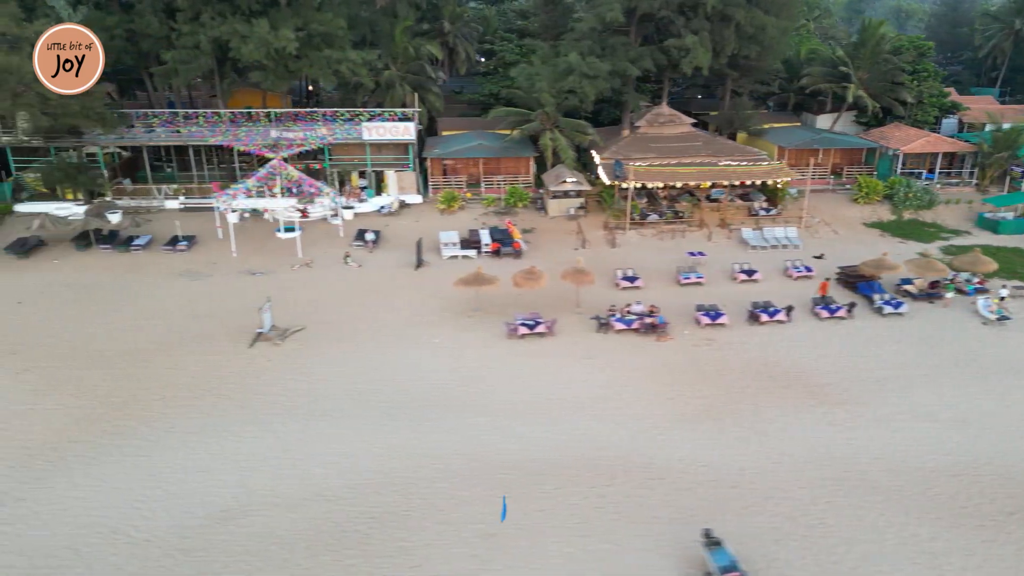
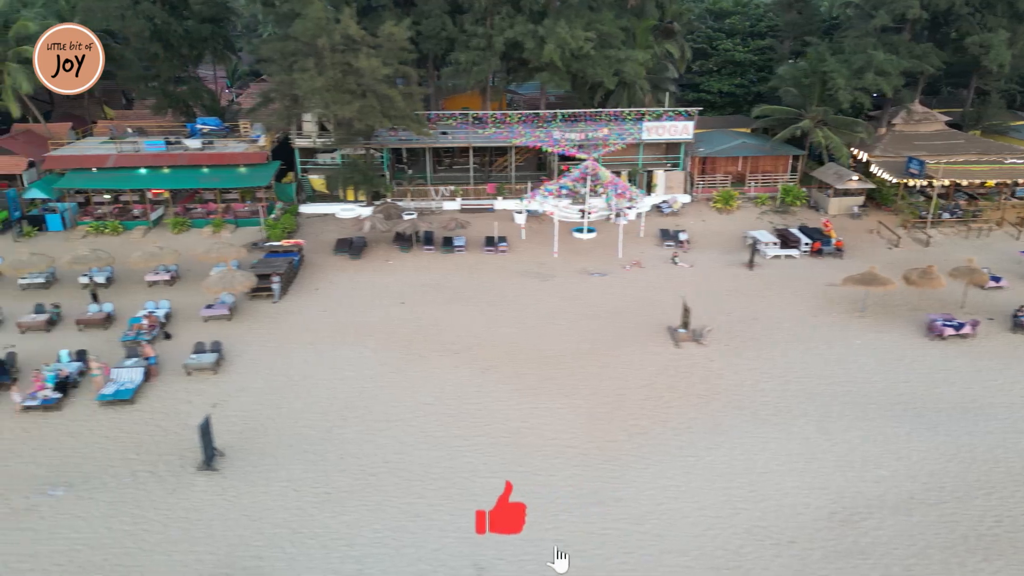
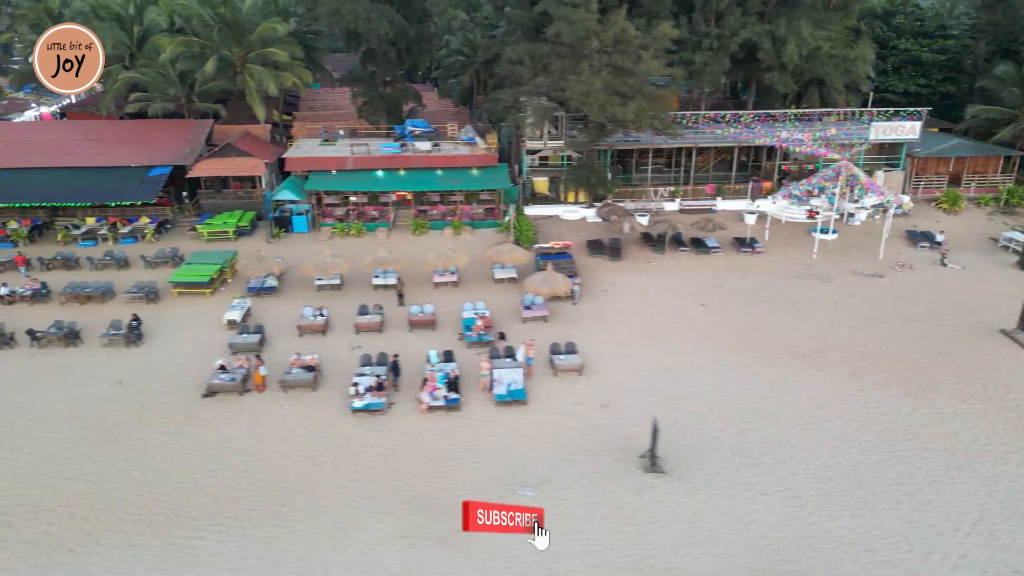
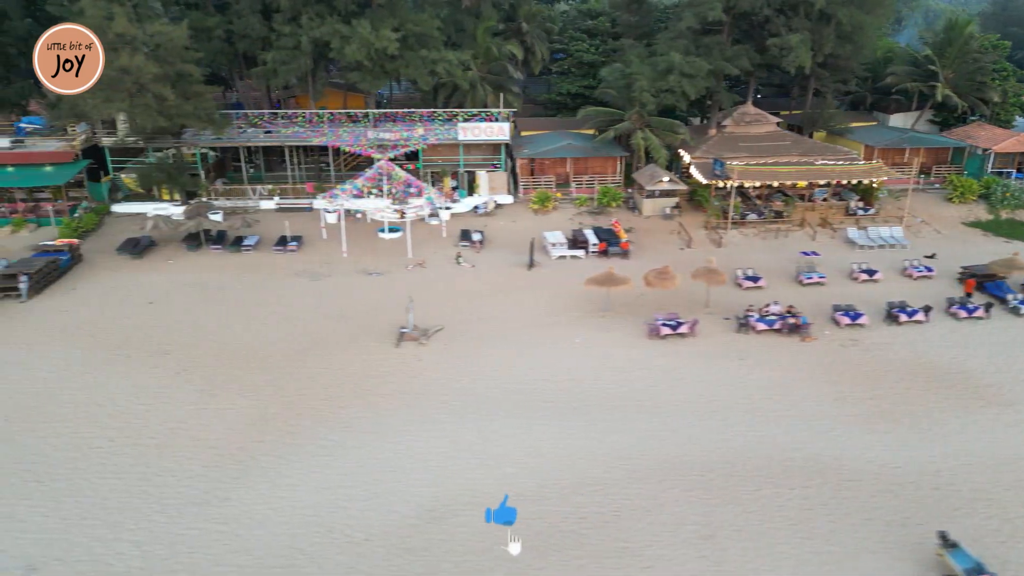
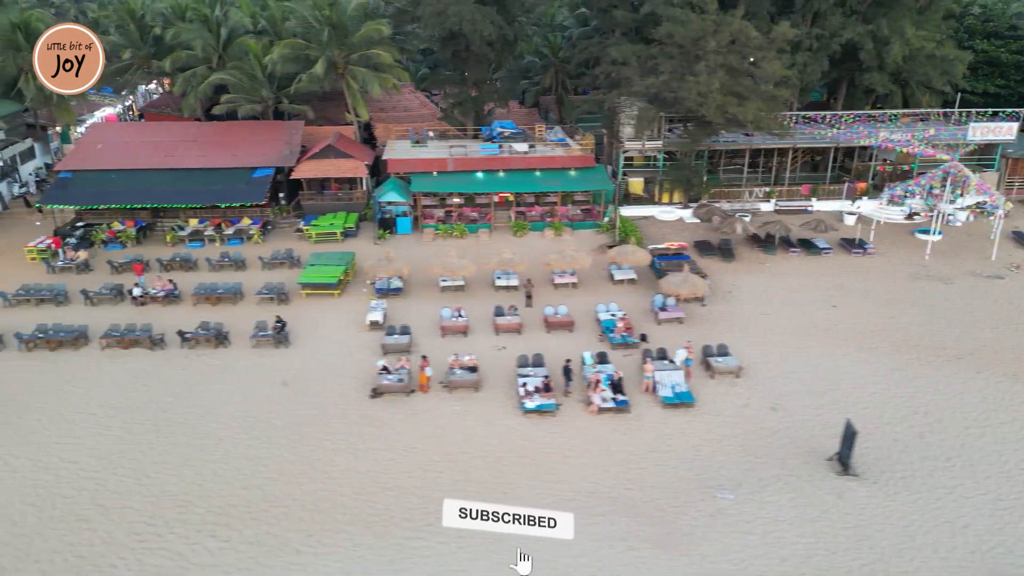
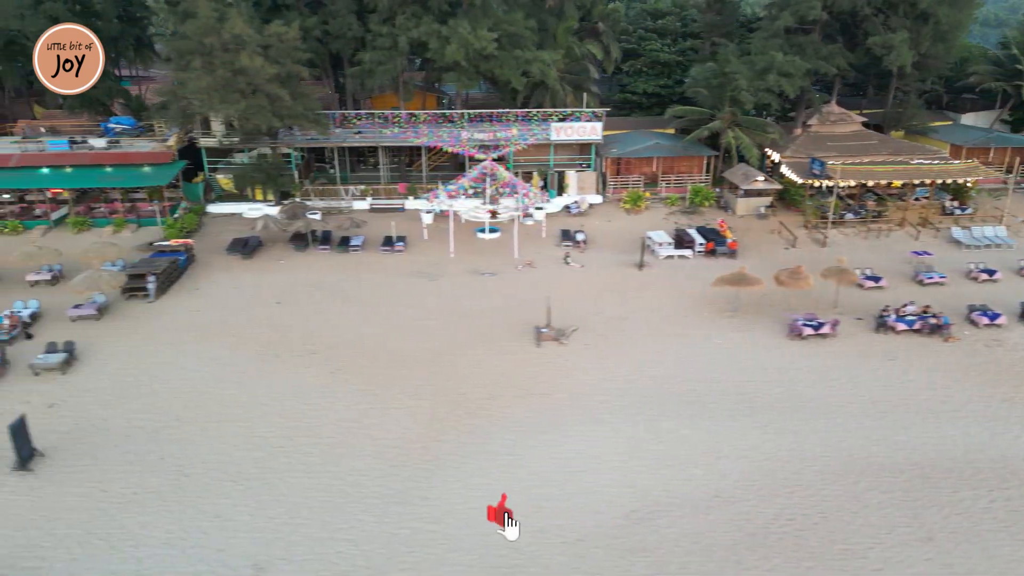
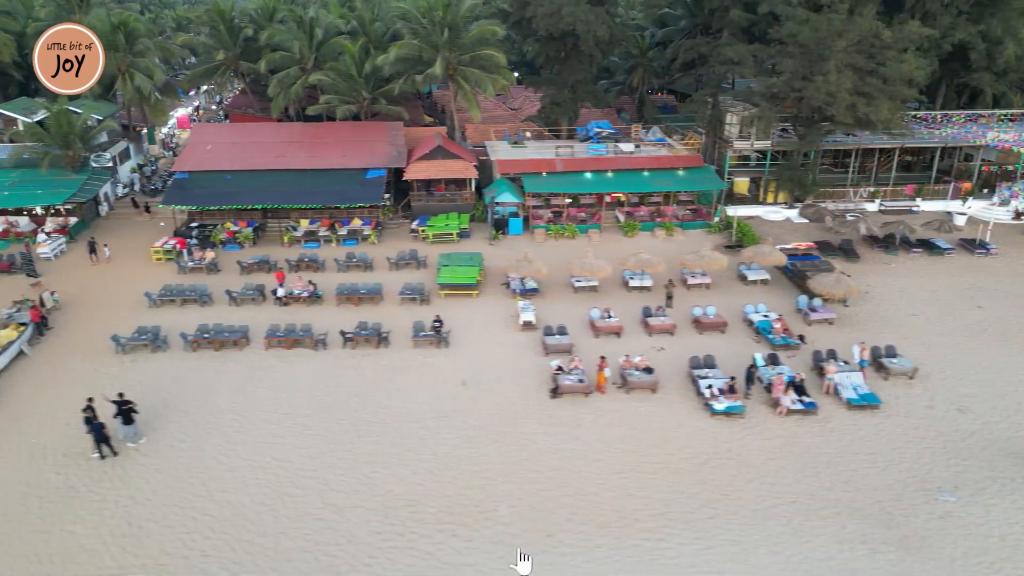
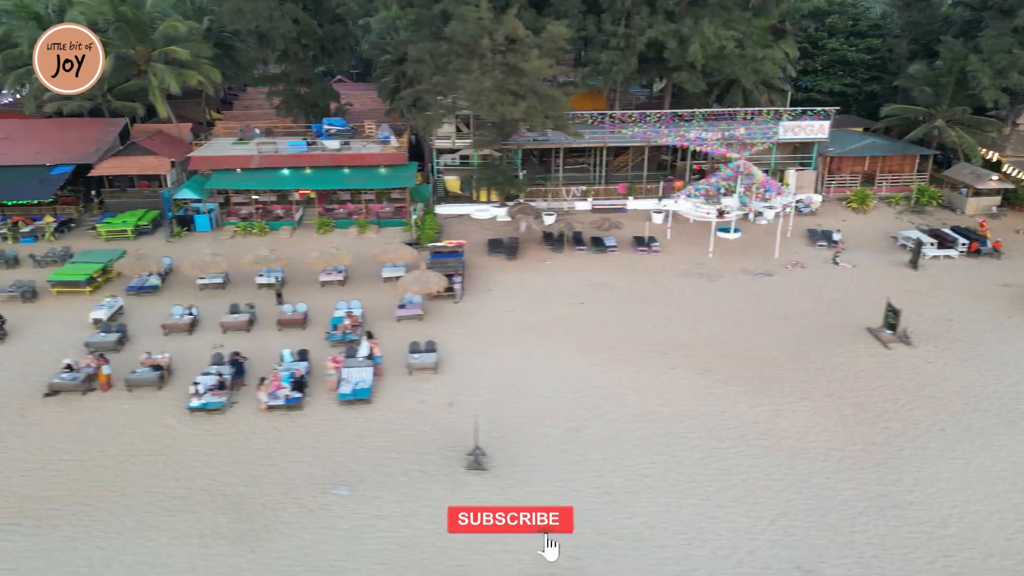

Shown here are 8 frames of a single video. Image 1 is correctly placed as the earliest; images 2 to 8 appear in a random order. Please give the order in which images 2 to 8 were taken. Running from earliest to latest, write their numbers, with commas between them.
4, 6, 2, 8, 3, 5, 7
